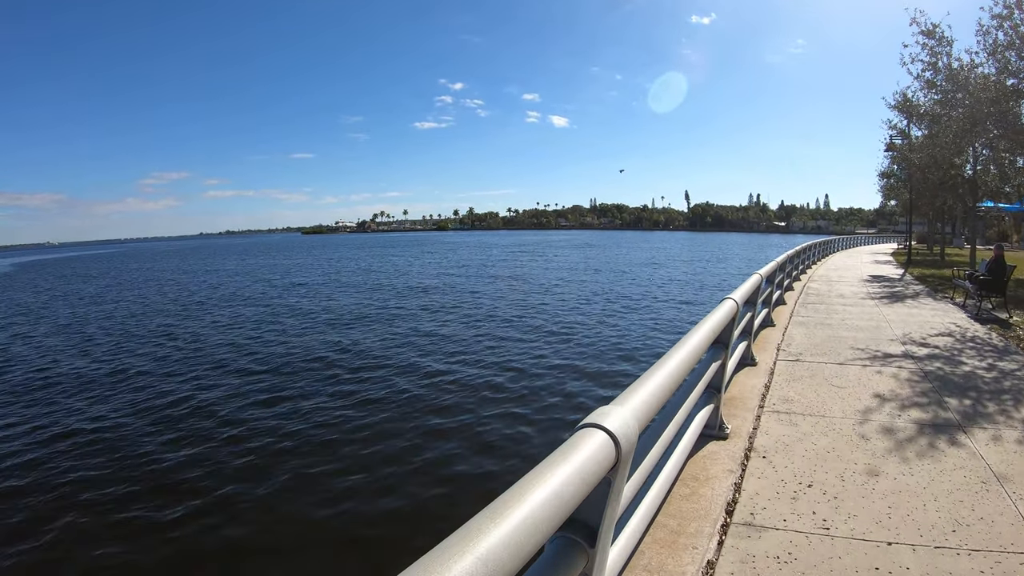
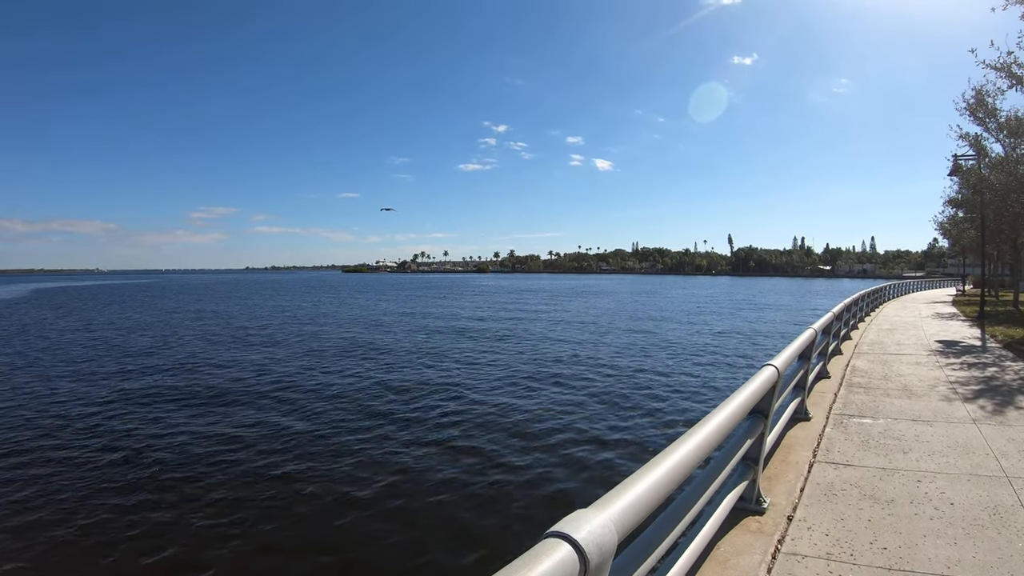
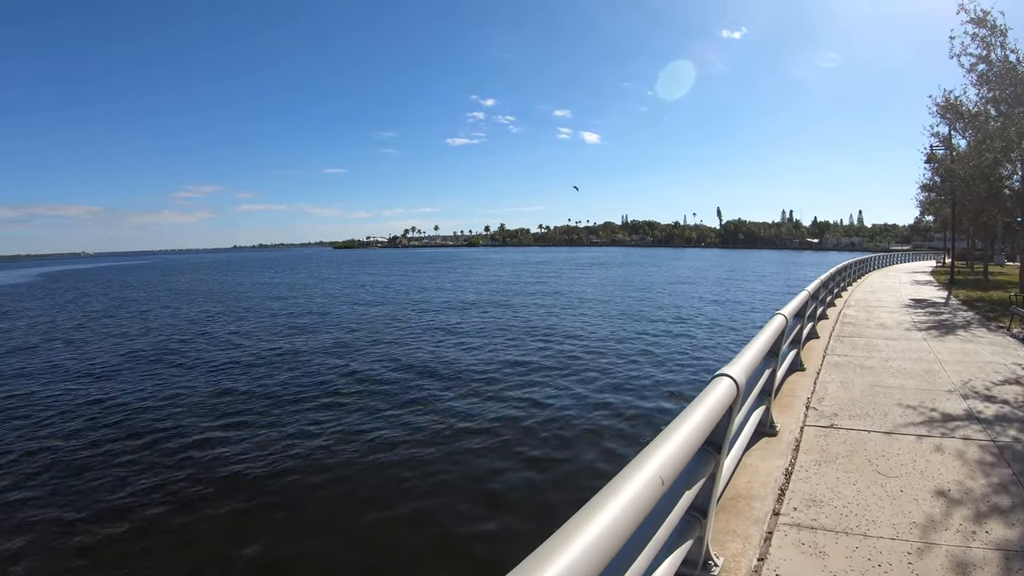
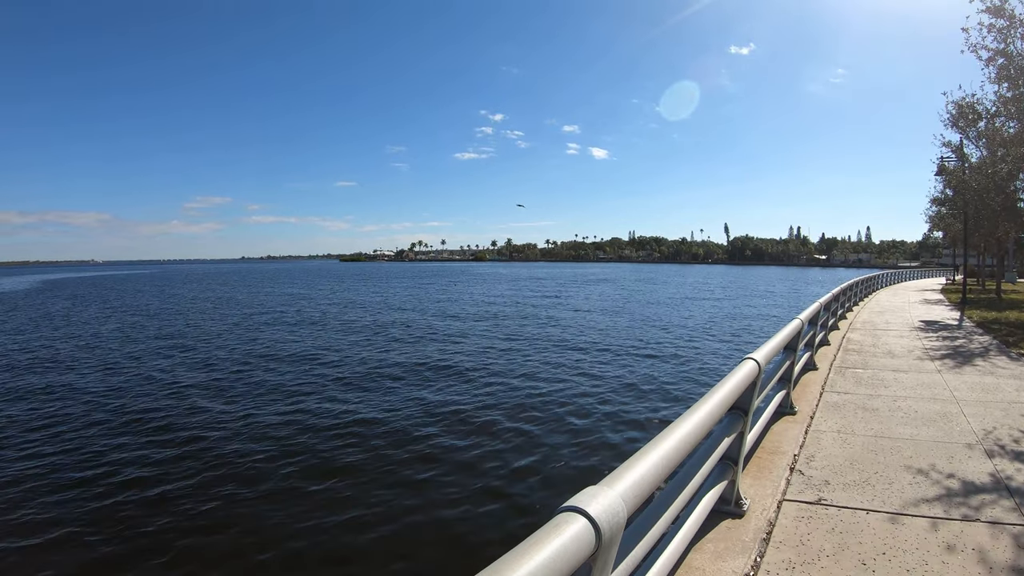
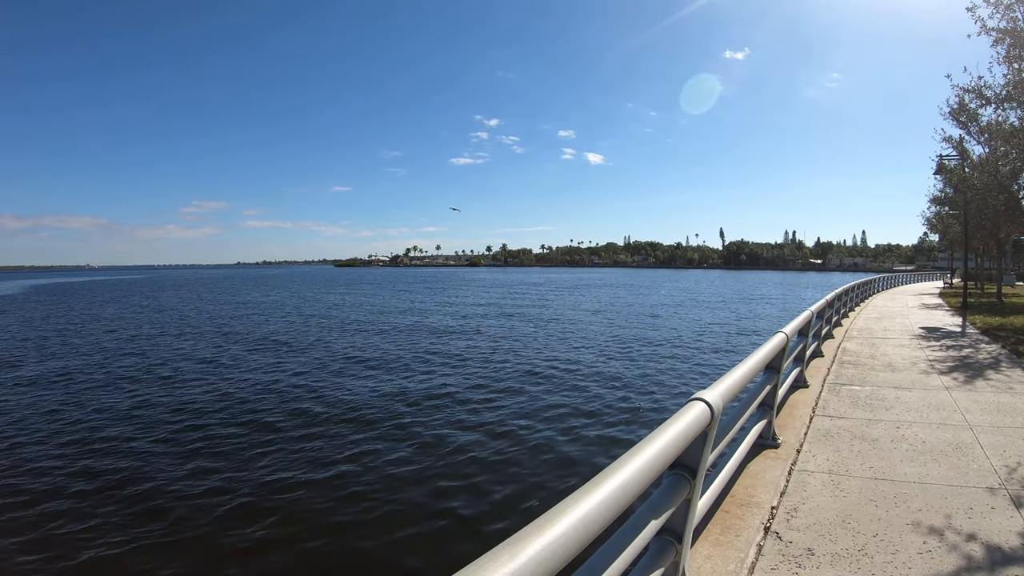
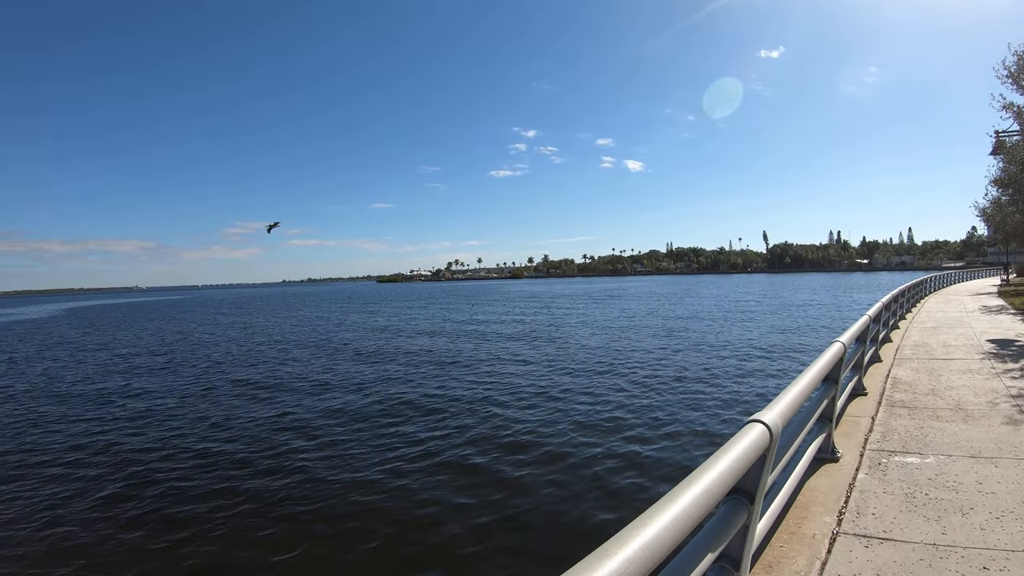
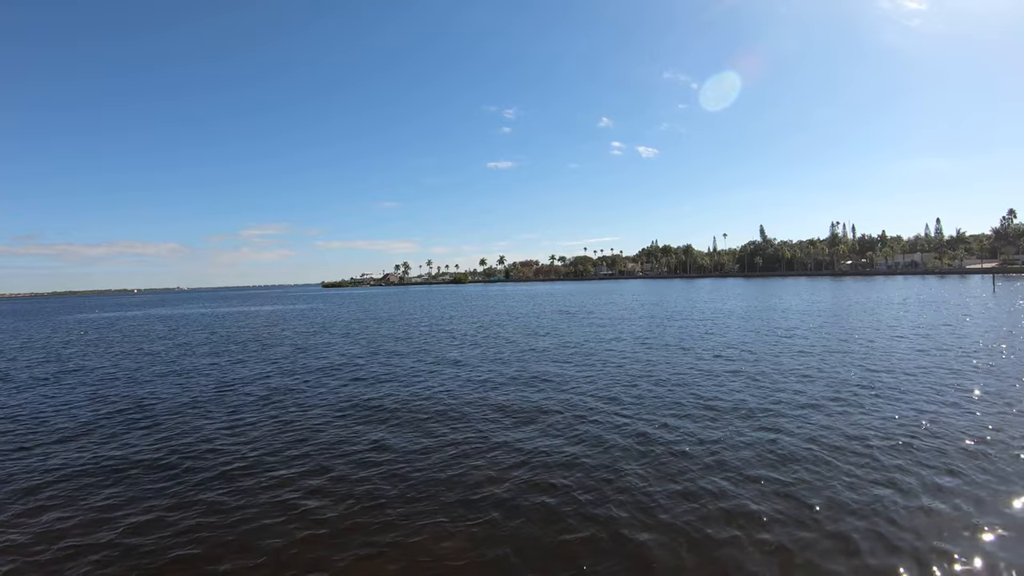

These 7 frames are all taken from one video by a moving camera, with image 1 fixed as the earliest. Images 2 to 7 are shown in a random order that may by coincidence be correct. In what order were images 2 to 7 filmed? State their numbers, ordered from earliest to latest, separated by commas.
3, 4, 5, 2, 6, 7
